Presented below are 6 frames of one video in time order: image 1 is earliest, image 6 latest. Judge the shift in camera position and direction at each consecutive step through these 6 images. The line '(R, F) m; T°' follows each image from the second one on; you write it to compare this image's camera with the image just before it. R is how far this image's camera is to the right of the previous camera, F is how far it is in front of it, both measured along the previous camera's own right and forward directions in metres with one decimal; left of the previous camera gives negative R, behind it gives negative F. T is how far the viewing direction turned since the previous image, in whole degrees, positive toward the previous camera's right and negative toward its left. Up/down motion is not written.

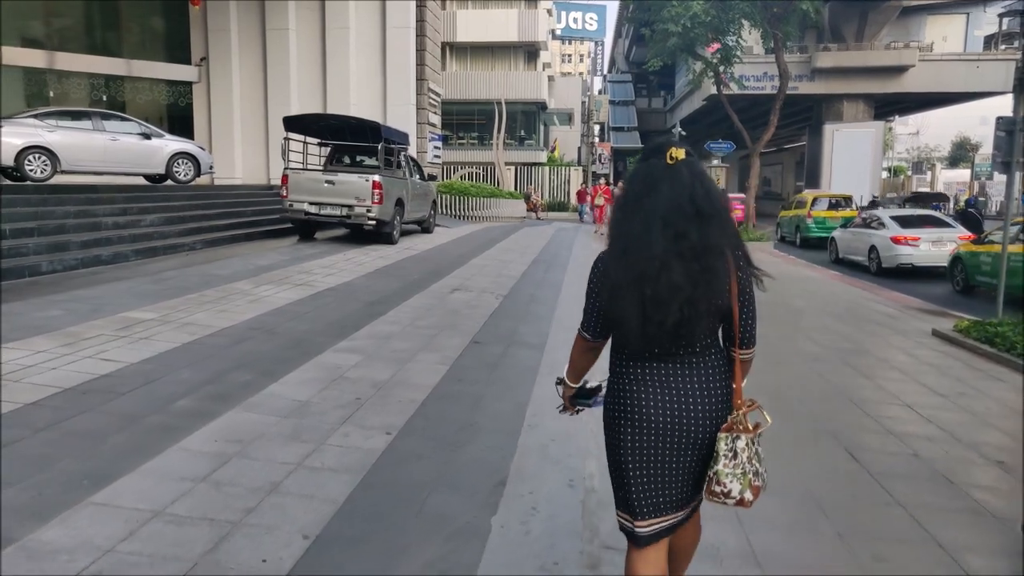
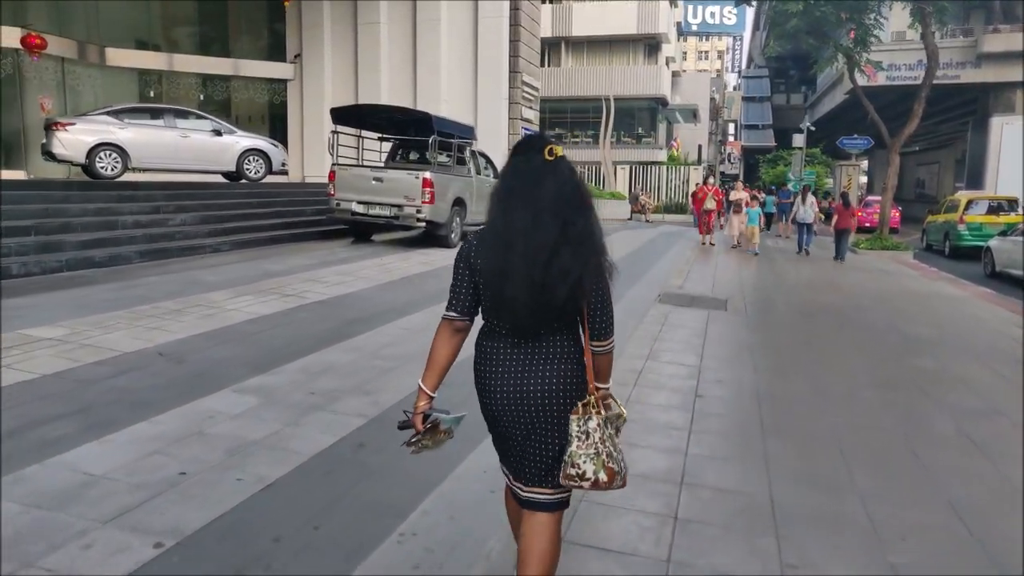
(+1.0, +1.7) m; -10°
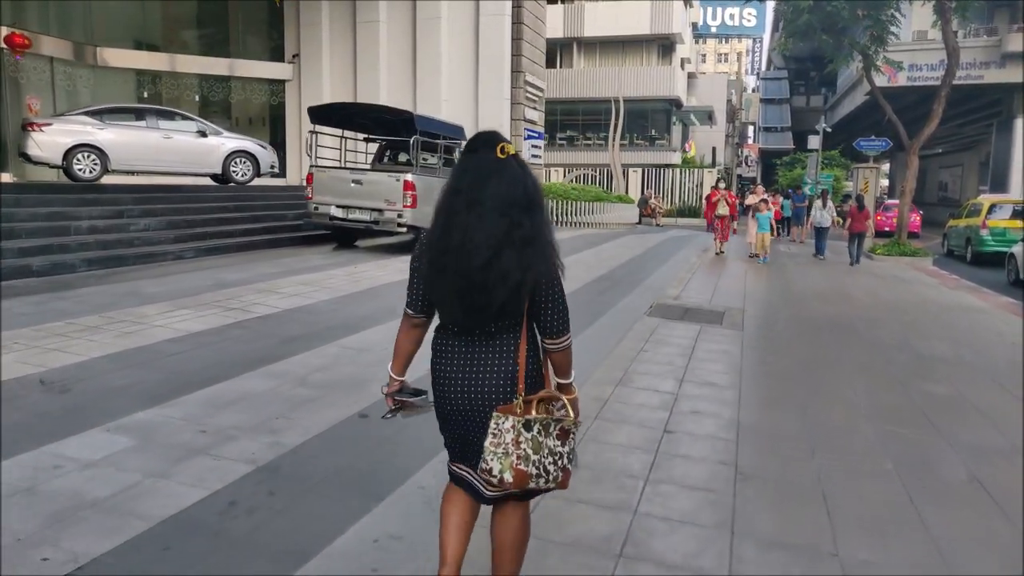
(+0.5, +0.7) m; -1°
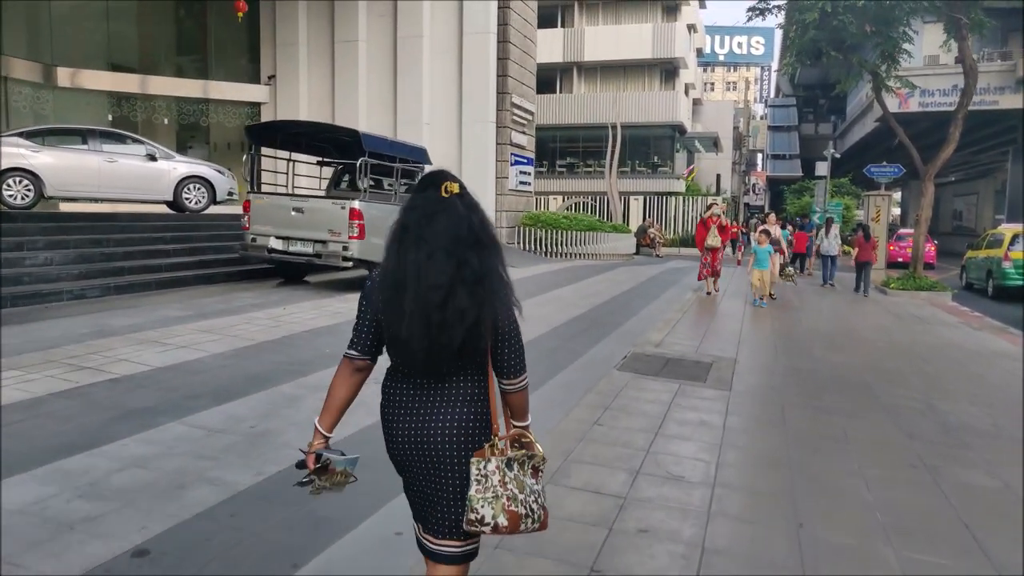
(+0.6, +1.4) m; -1°
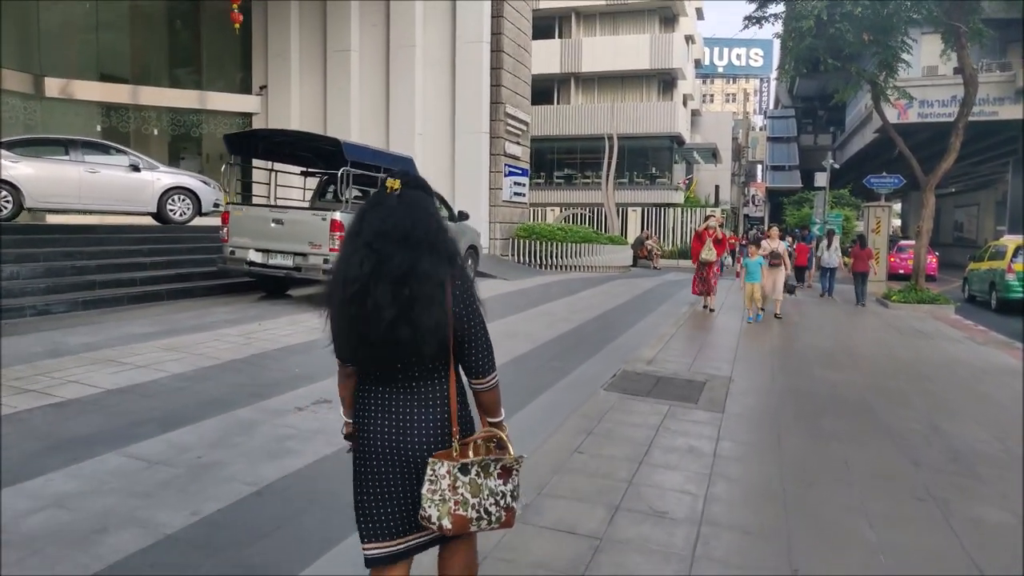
(+0.2, +0.4) m; 0°
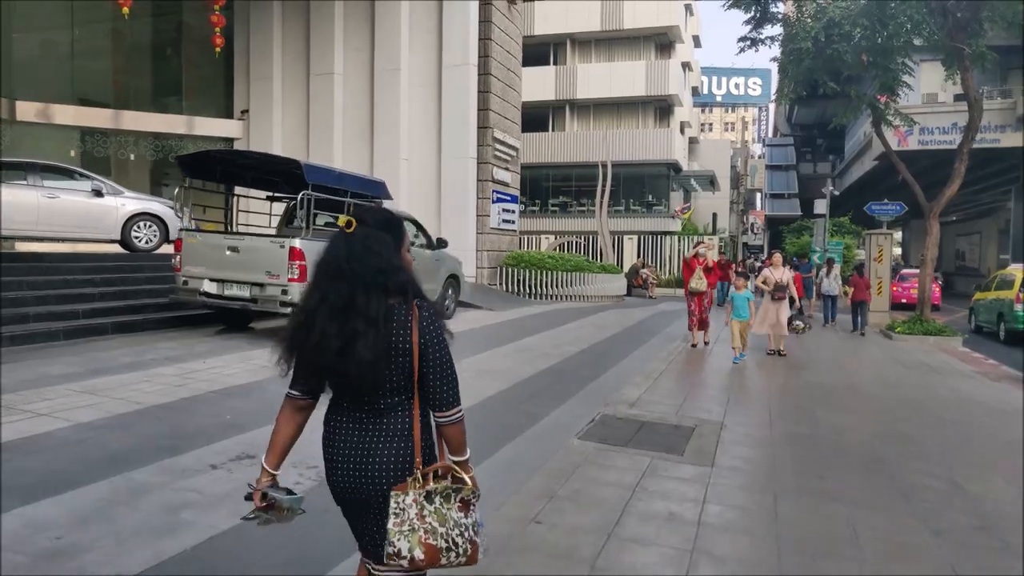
(+0.3, +0.8) m; 0°
